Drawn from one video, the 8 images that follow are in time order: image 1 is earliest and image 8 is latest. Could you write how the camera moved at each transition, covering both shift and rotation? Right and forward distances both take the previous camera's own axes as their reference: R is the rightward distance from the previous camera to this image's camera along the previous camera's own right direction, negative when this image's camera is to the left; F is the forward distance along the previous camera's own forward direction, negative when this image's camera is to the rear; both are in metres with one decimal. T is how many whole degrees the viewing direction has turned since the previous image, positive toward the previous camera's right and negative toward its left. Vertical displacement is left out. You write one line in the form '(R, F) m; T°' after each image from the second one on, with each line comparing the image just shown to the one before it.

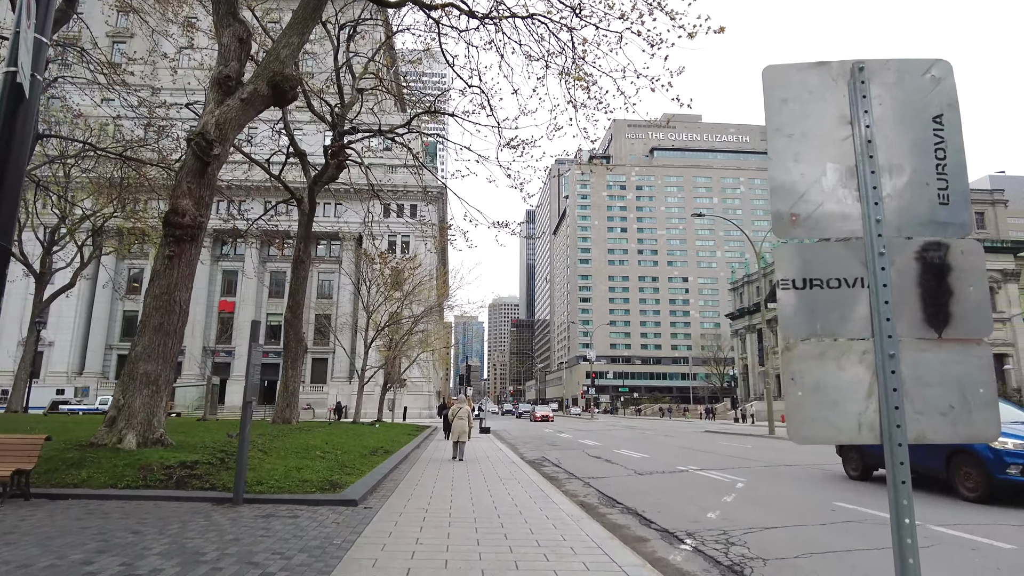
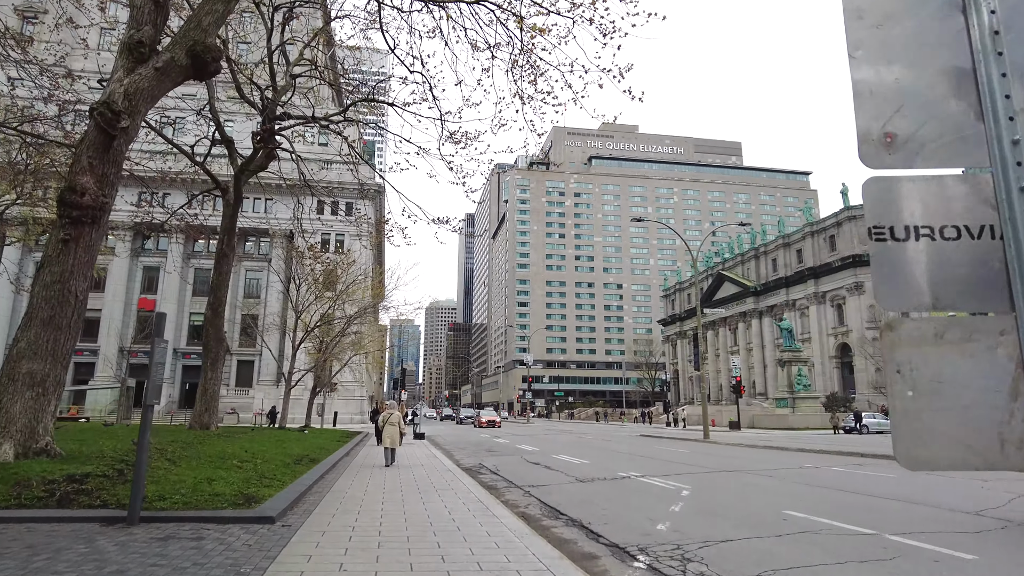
(0.0, +0.6) m; +5°
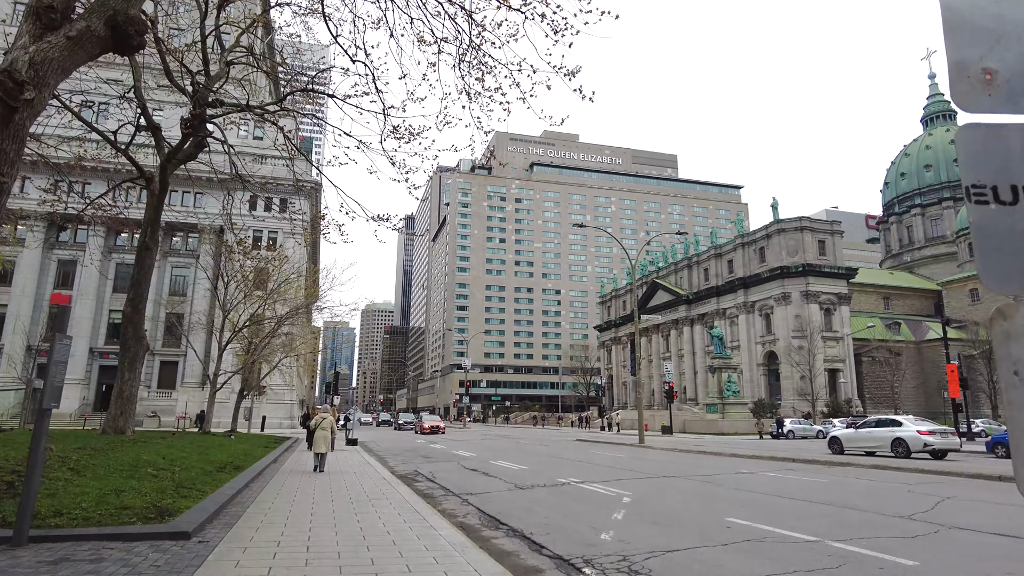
(-0.1, +0.3) m; +5°
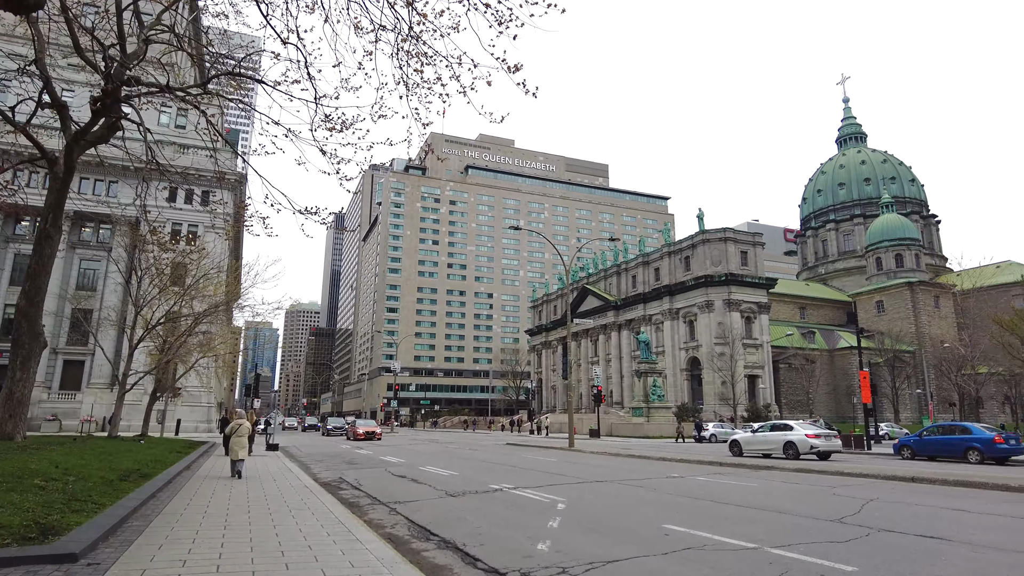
(-0.1, +0.4) m; +6°
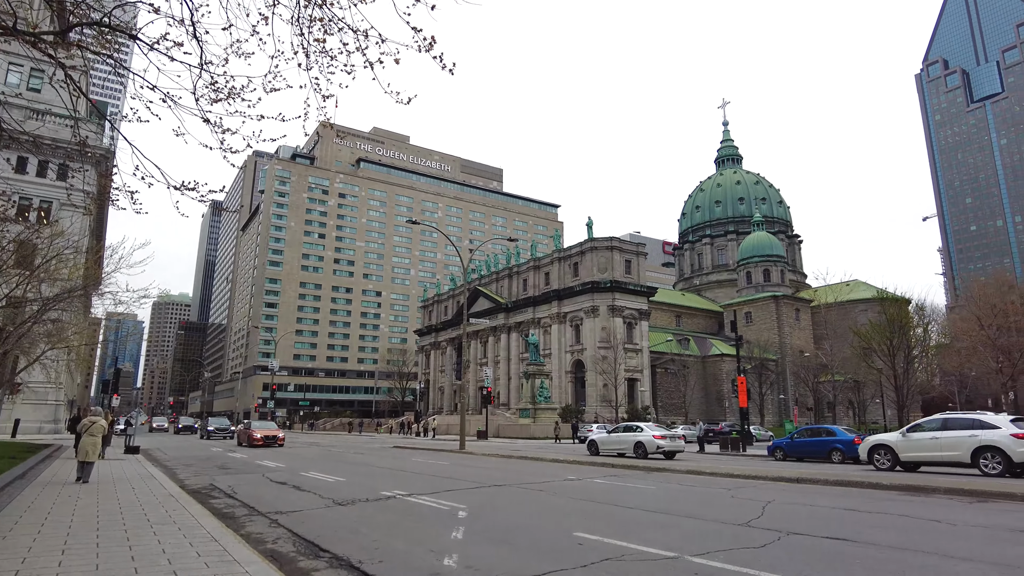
(-0.2, +0.6) m; +10°
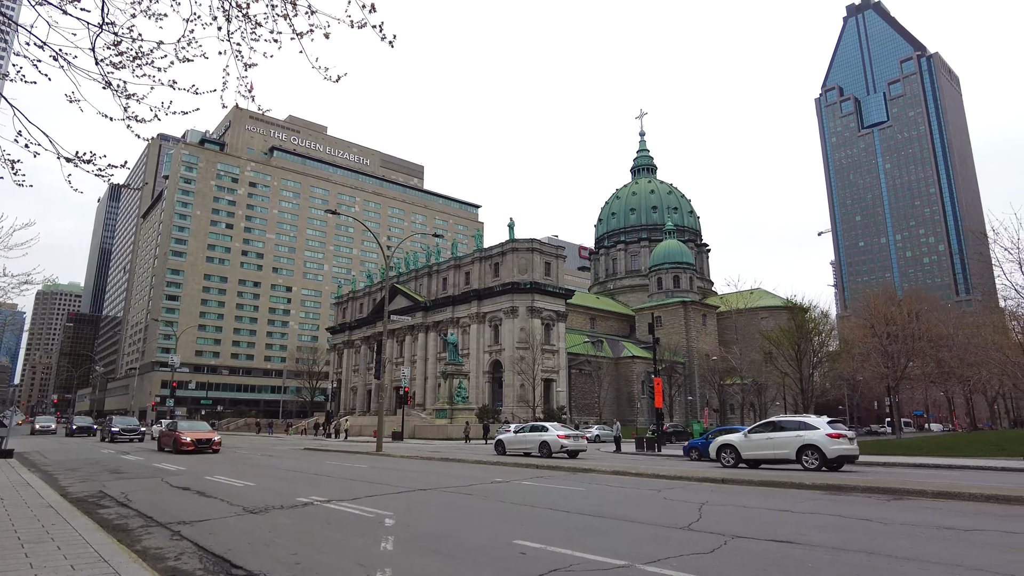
(-0.3, +0.5) m; +7°
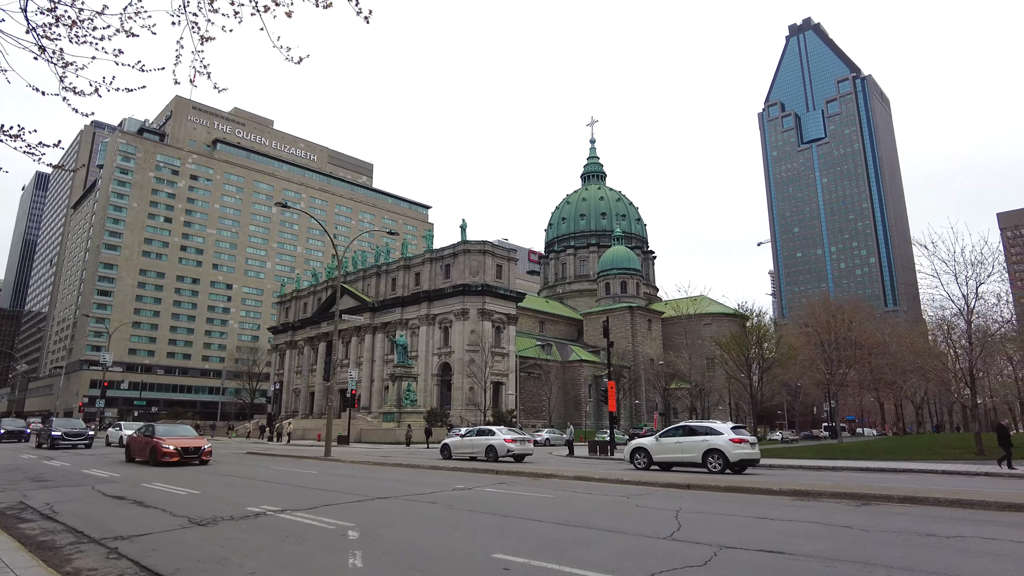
(-0.4, +0.5) m; +5°
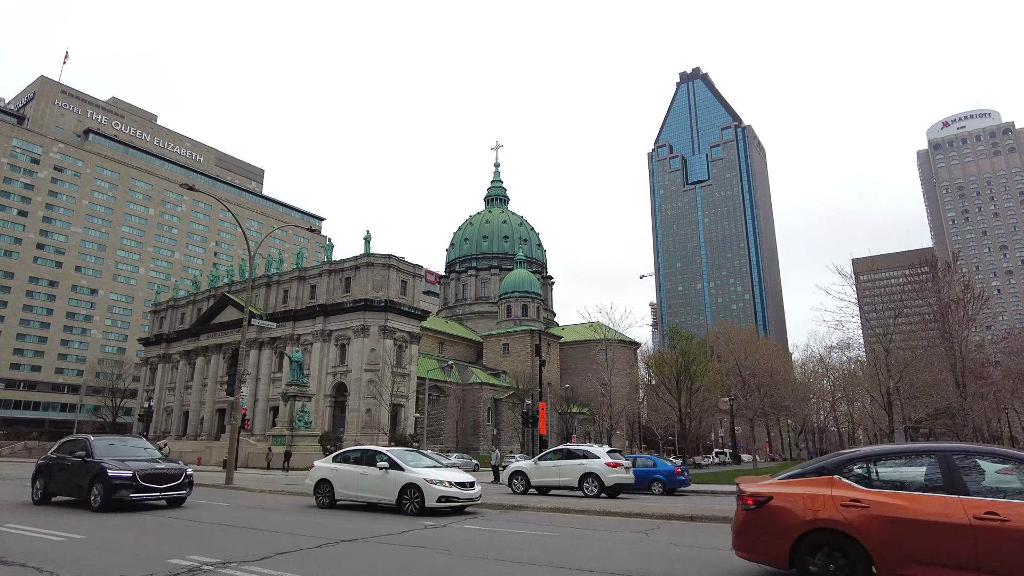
(-1.6, +2.2) m; +10°
